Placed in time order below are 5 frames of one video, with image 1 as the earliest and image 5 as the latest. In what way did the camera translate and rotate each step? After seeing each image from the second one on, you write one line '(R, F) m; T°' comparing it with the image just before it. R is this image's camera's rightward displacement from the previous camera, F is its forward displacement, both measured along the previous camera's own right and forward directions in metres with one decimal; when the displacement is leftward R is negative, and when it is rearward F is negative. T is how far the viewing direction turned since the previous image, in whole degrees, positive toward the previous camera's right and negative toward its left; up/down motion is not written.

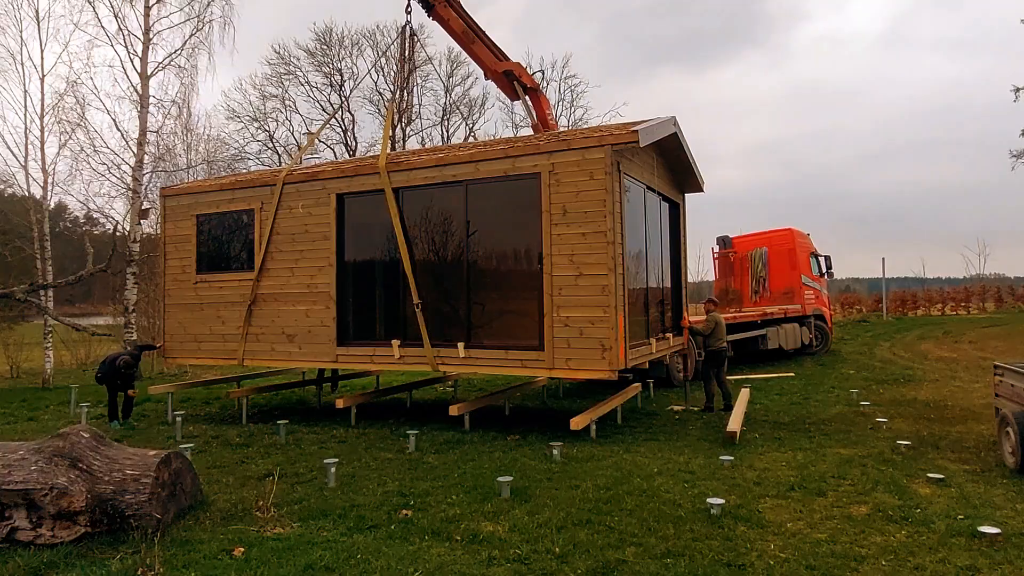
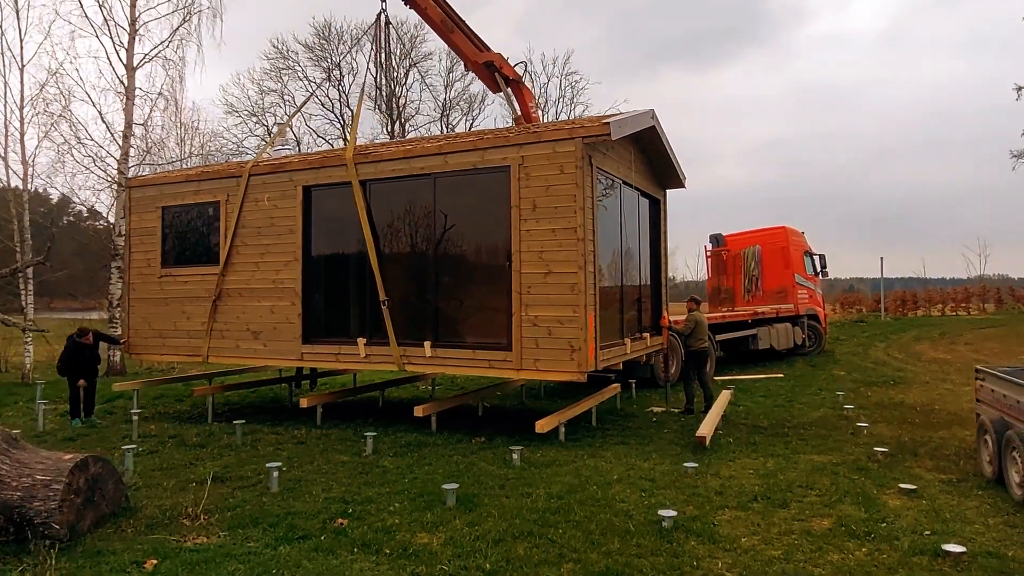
(+0.4, +0.3) m; 0°
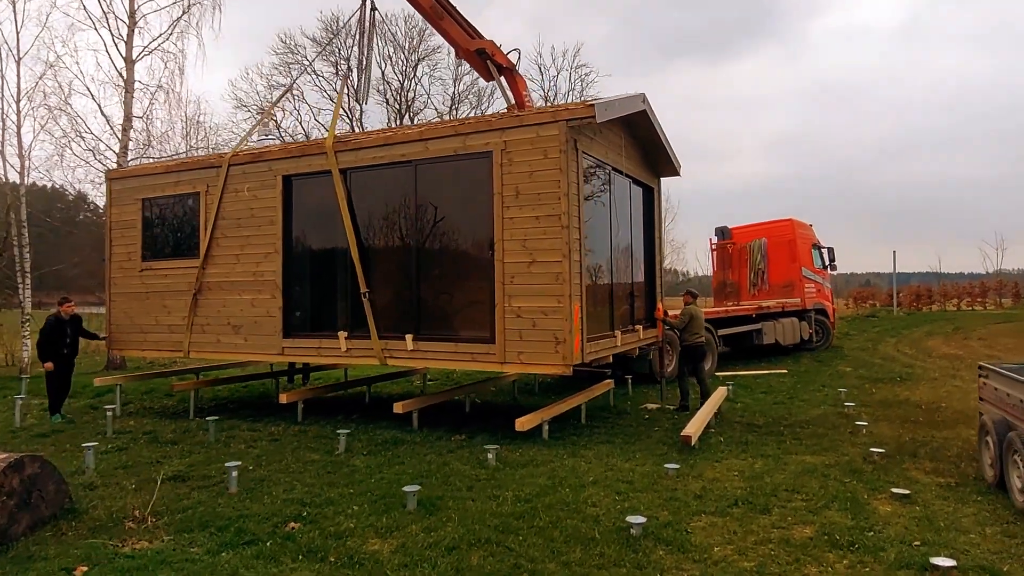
(+0.3, +0.3) m; -1°
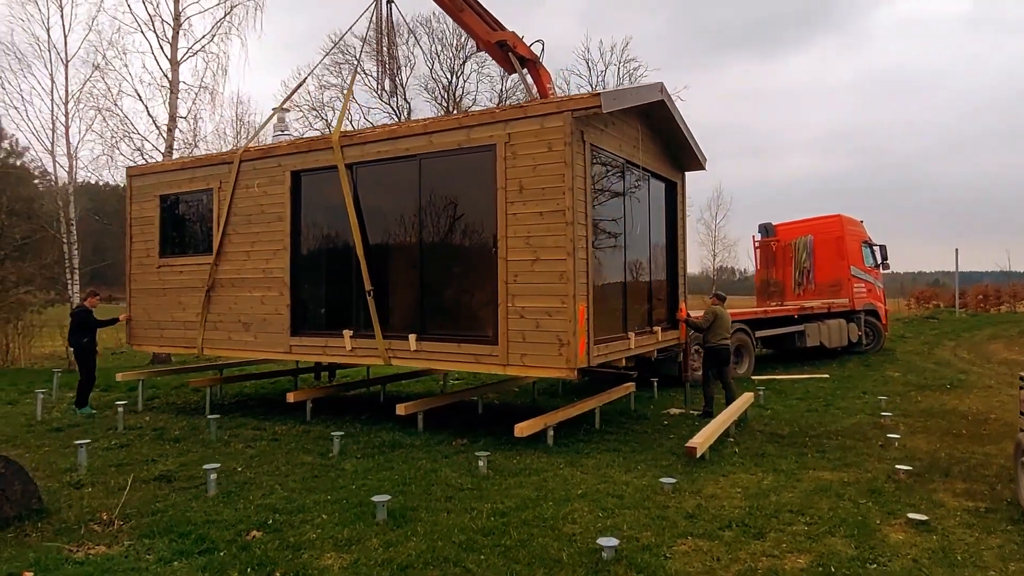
(+0.5, +0.3) m; -4°
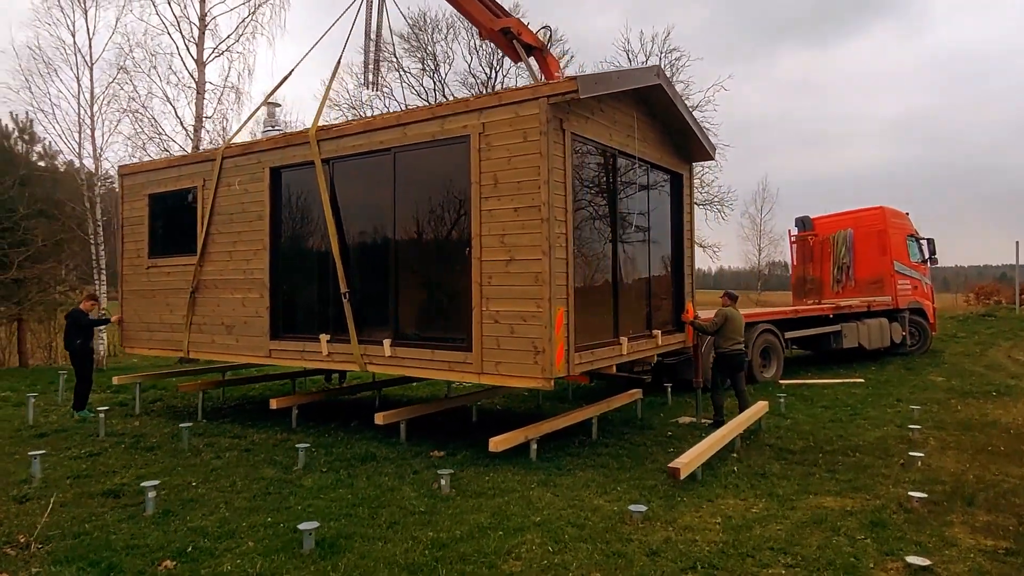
(+0.6, +0.4) m; -4°
